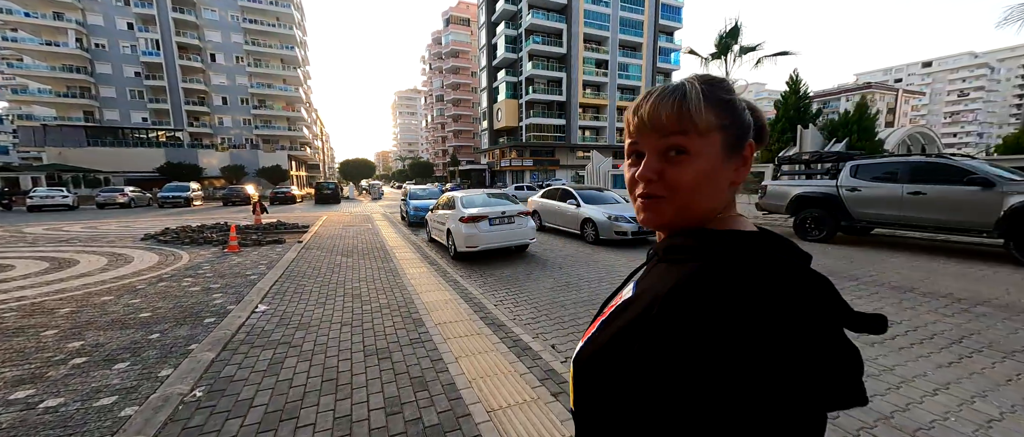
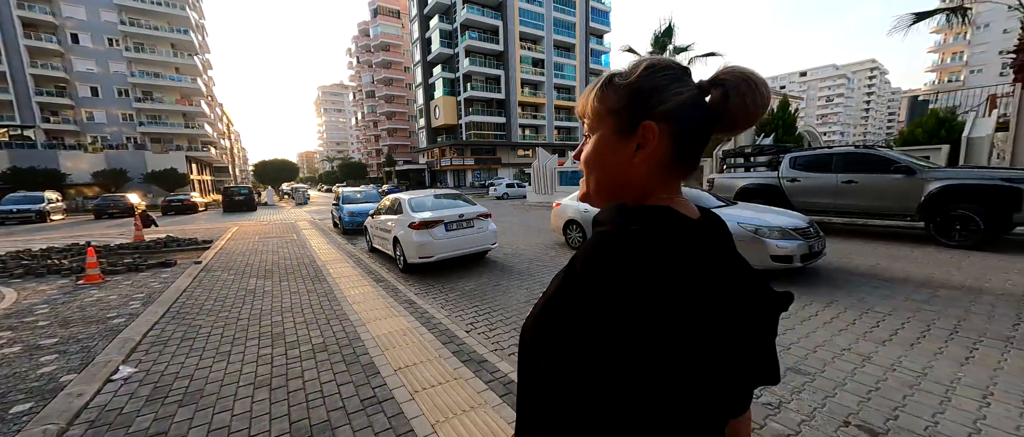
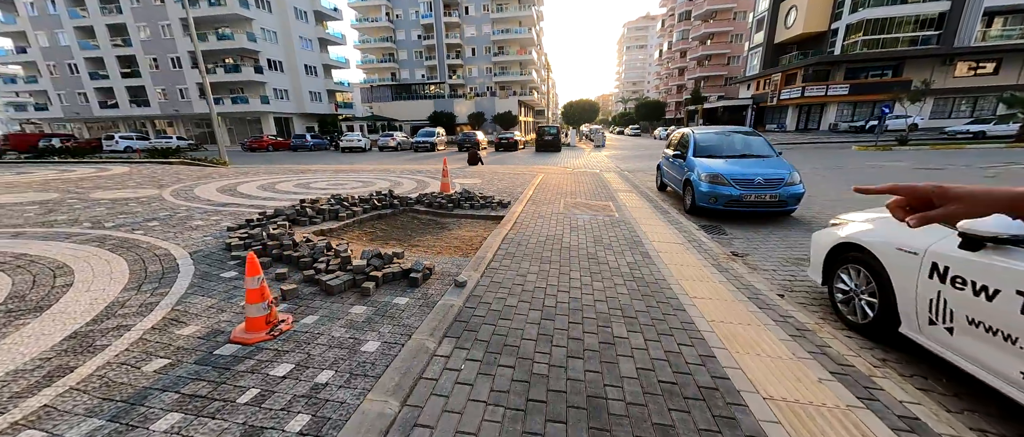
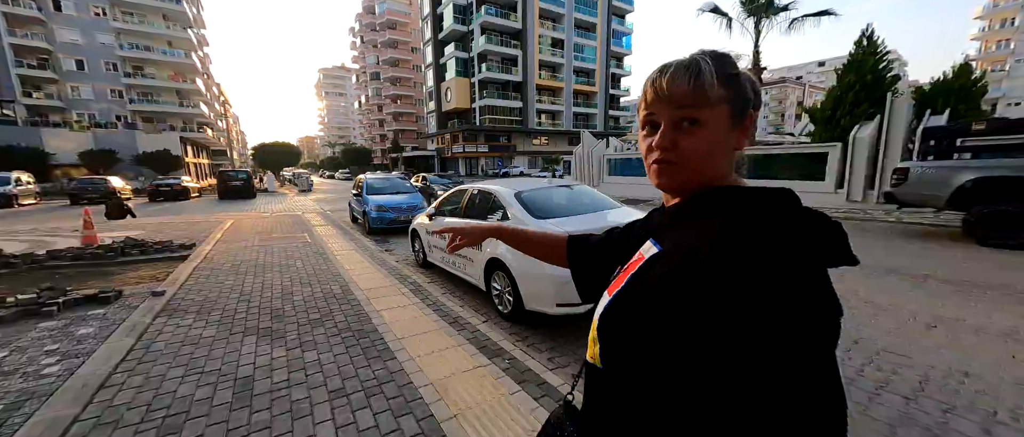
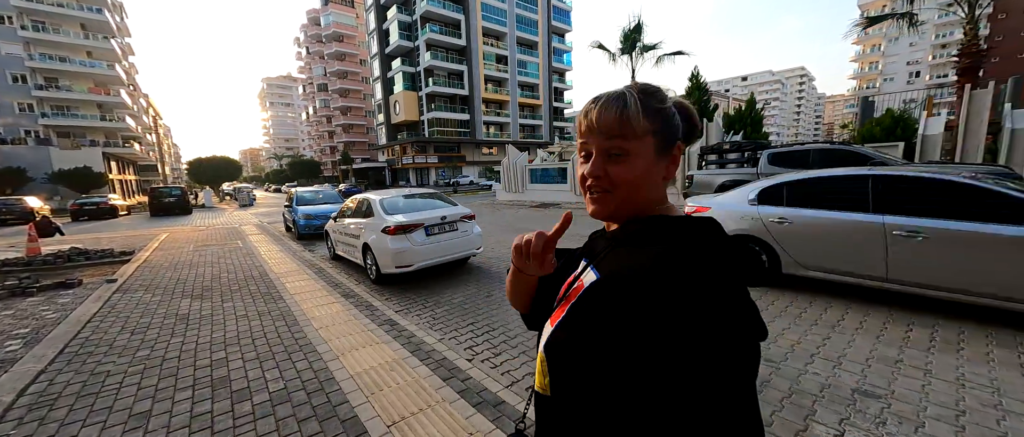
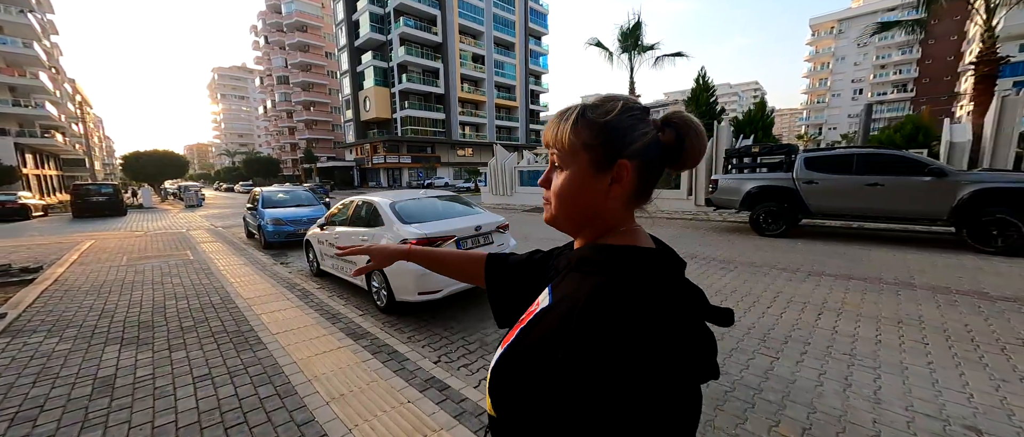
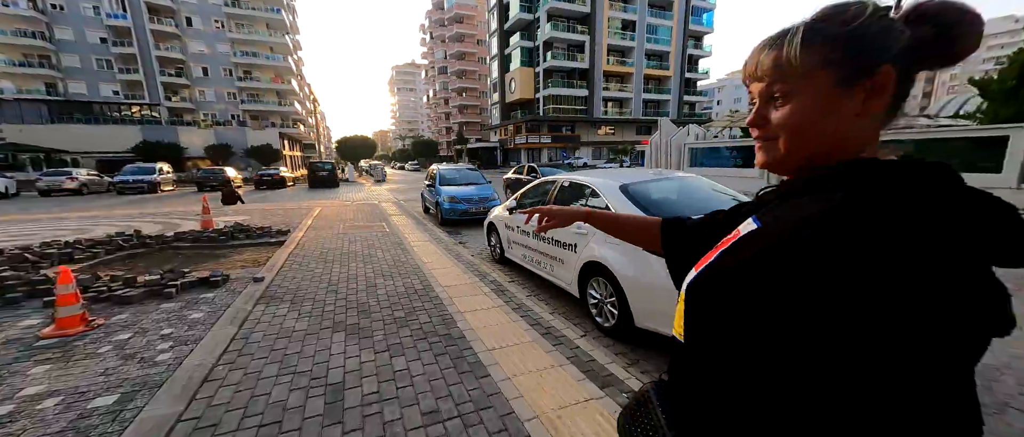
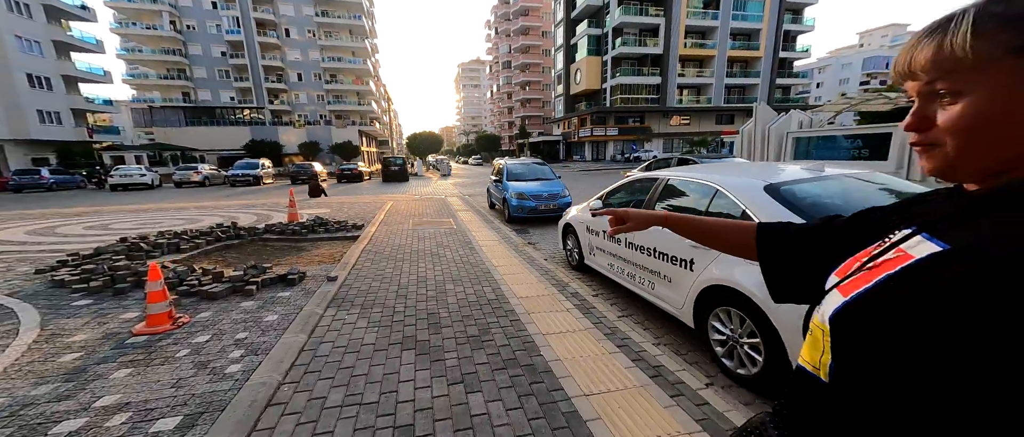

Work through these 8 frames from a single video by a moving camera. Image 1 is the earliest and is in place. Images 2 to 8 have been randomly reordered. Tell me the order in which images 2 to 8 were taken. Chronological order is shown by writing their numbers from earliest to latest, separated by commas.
2, 5, 6, 4, 7, 8, 3
